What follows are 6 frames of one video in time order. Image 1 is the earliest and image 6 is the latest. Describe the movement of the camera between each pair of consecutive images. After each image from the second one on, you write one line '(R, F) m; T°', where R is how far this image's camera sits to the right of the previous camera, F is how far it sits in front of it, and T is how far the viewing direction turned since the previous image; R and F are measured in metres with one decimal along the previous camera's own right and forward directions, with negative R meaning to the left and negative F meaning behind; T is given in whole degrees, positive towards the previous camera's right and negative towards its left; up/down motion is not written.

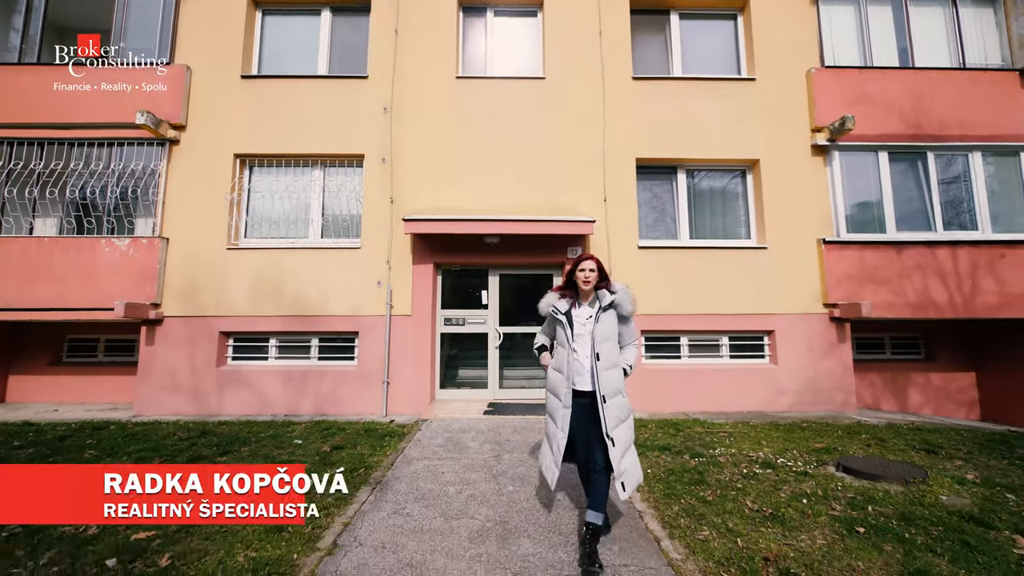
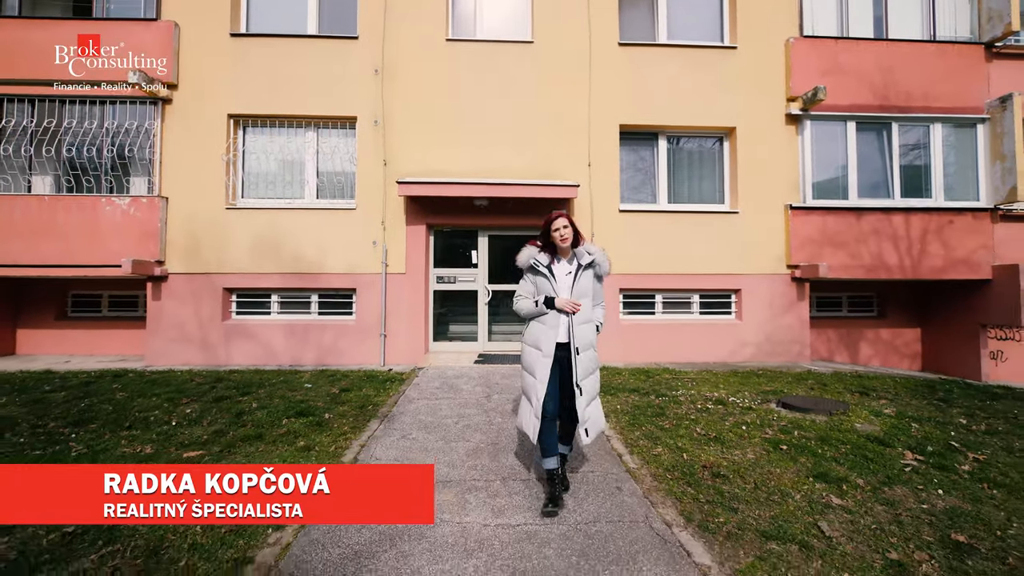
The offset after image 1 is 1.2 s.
(0.0, -0.5) m; +2°
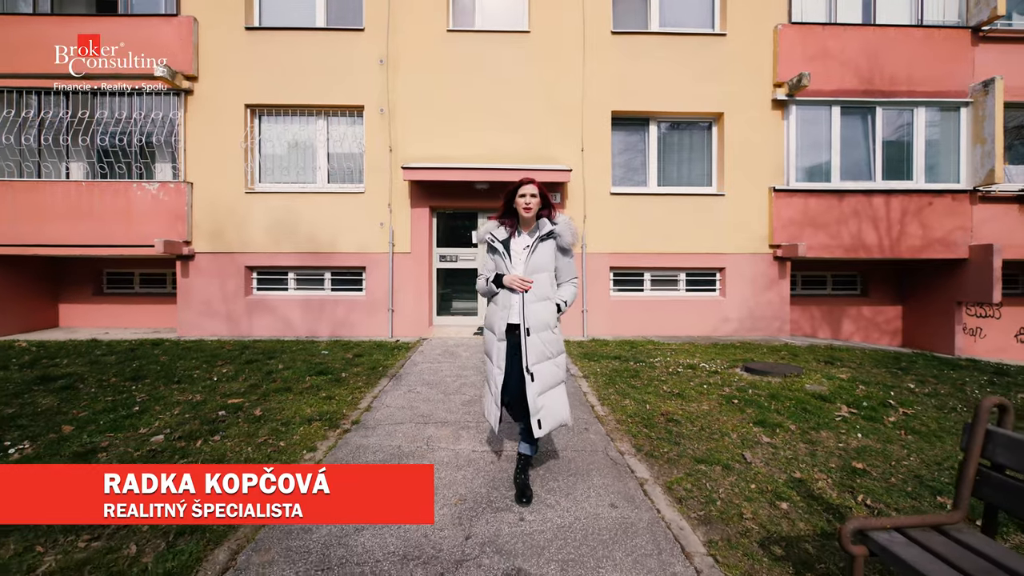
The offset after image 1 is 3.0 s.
(+0.2, -0.6) m; -1°
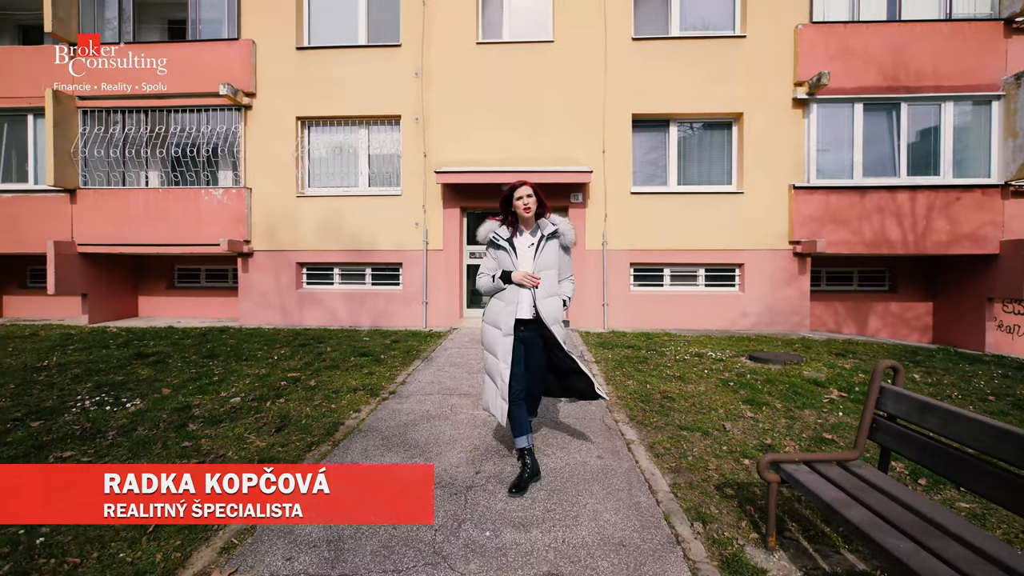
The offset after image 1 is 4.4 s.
(+0.2, -0.6) m; -4°
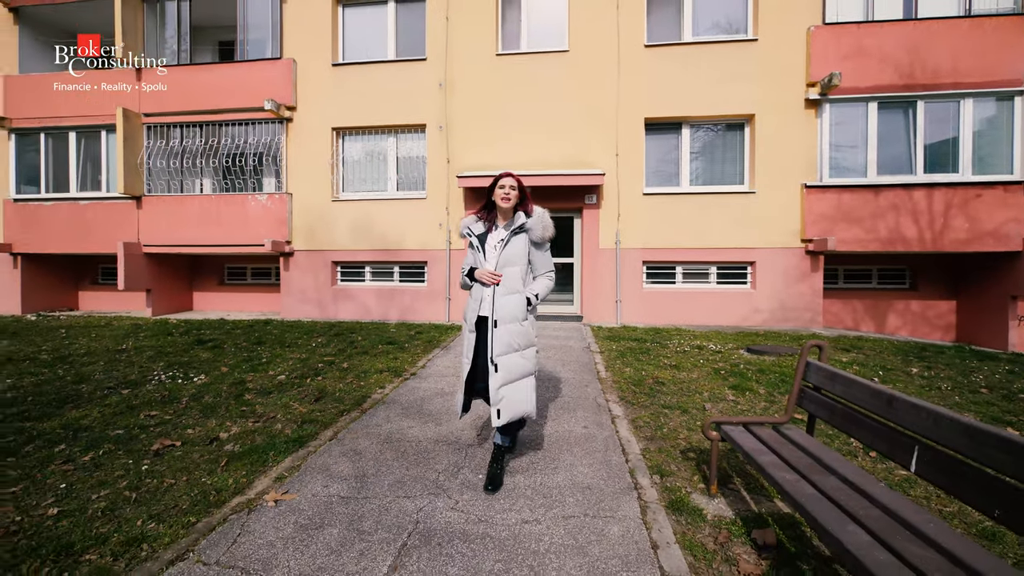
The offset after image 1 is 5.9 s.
(+0.3, -0.5) m; -4°
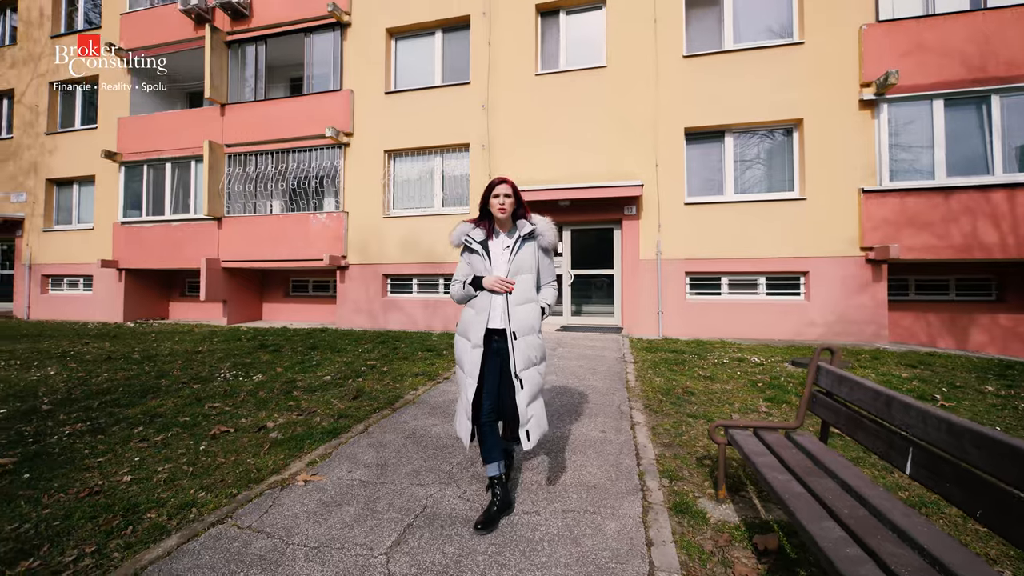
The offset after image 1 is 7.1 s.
(+0.3, -0.1) m; -7°
